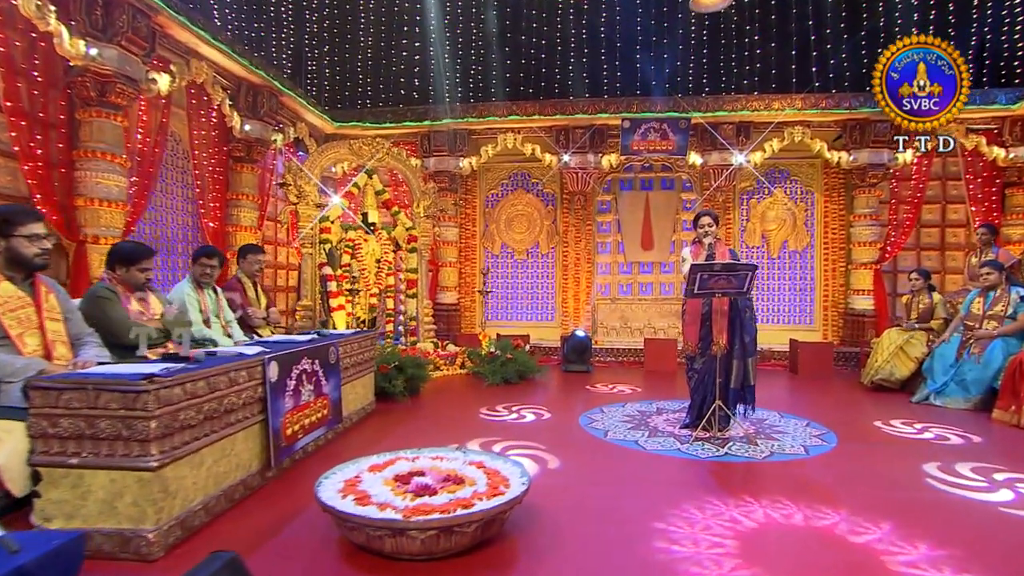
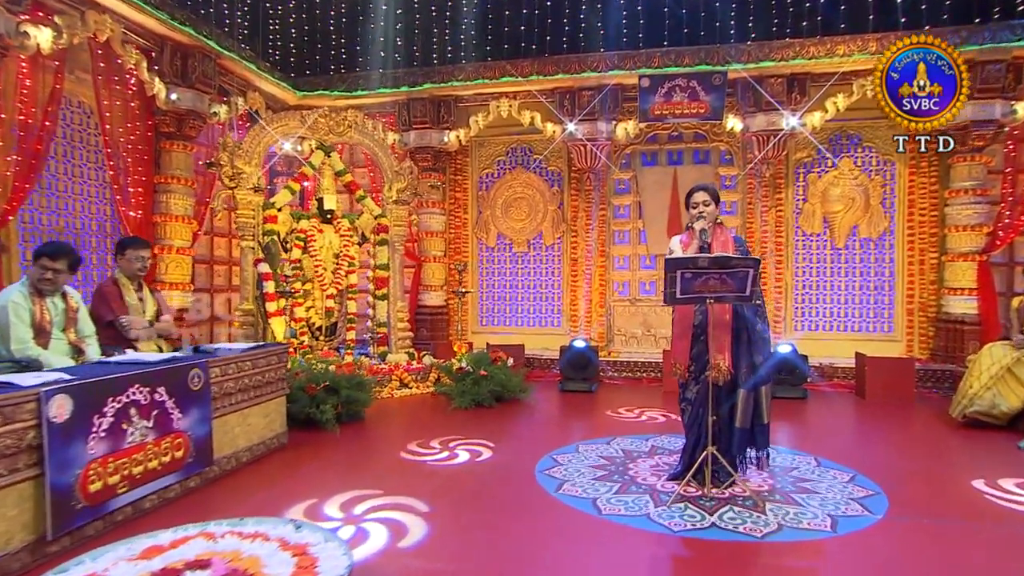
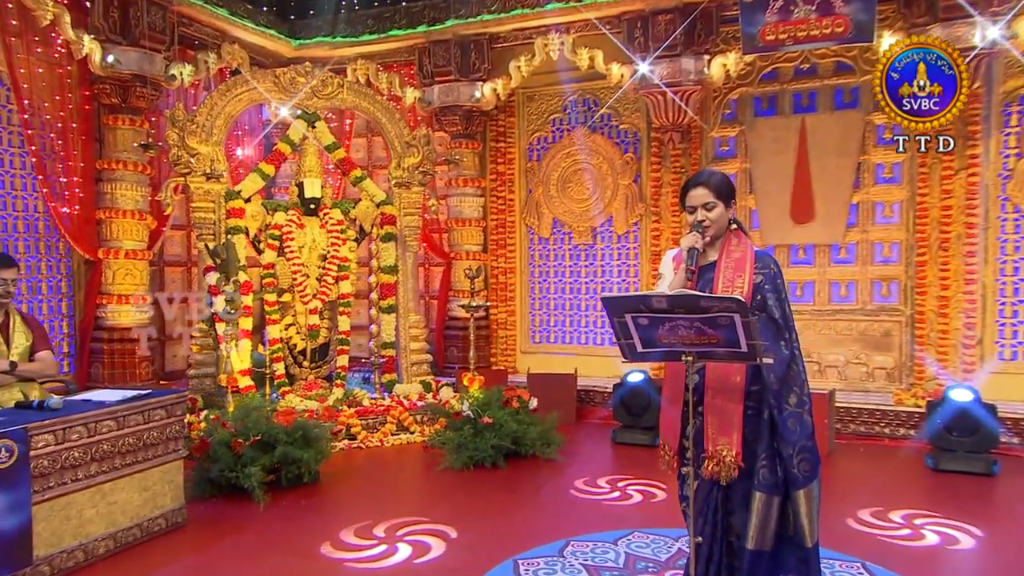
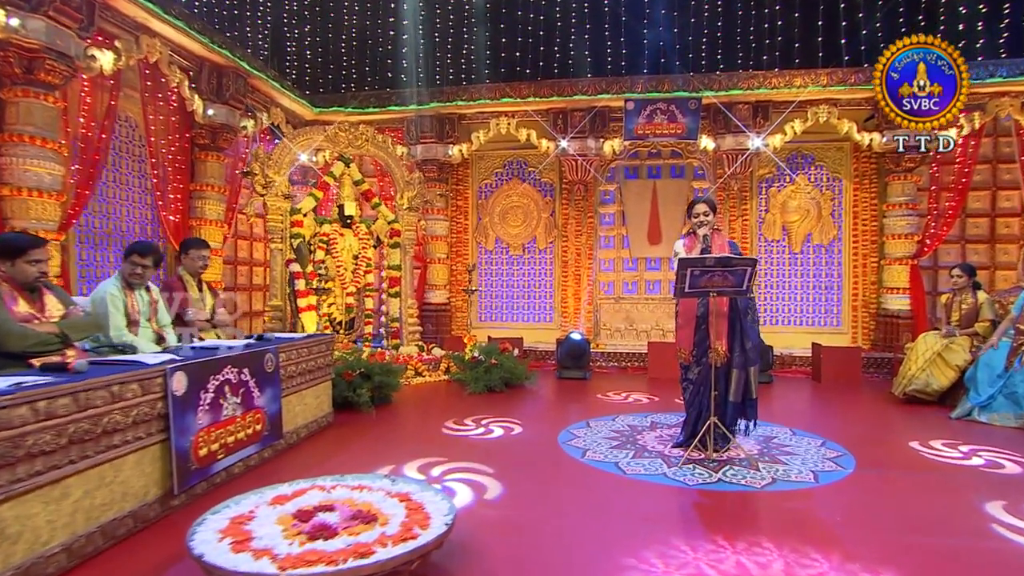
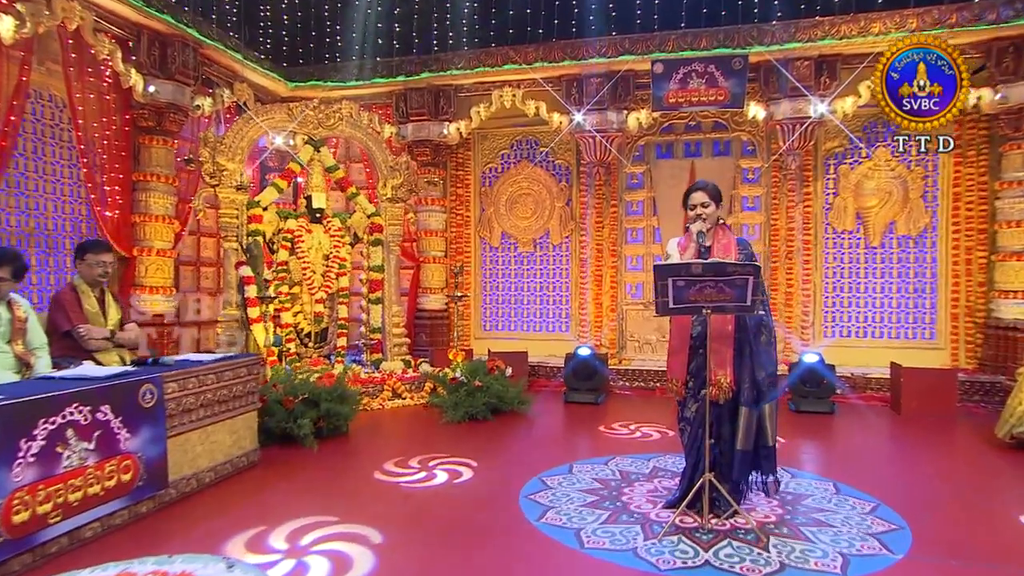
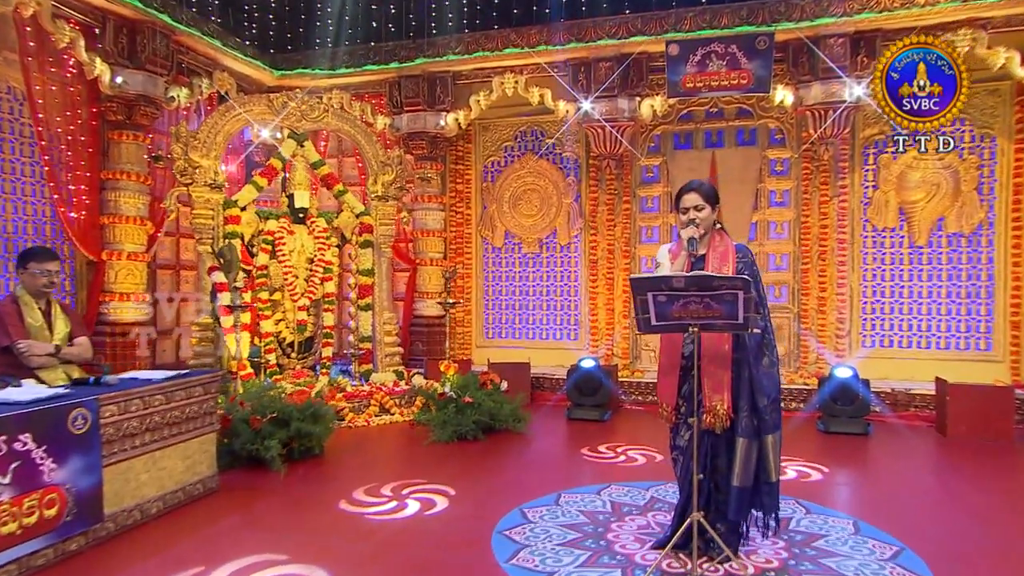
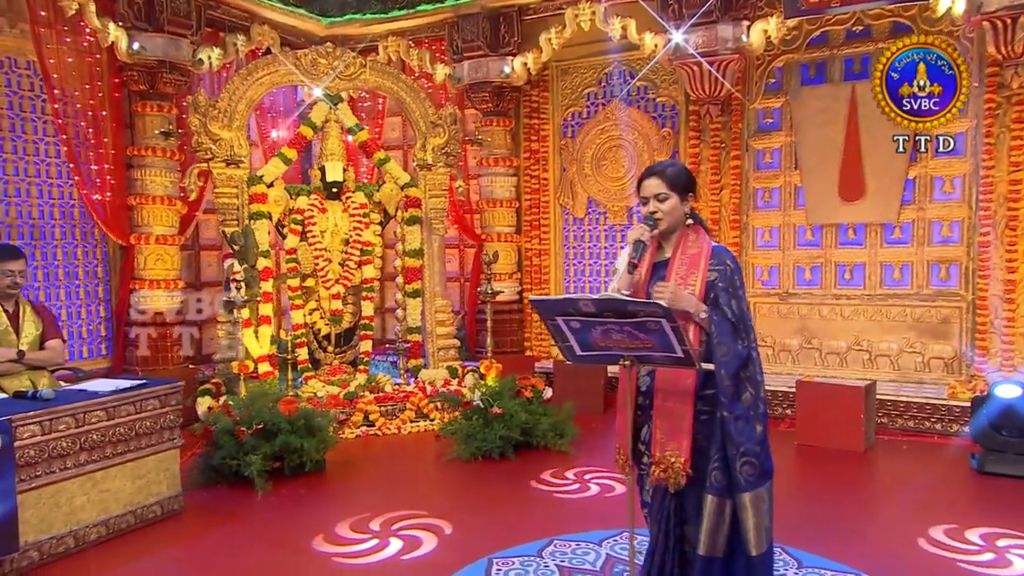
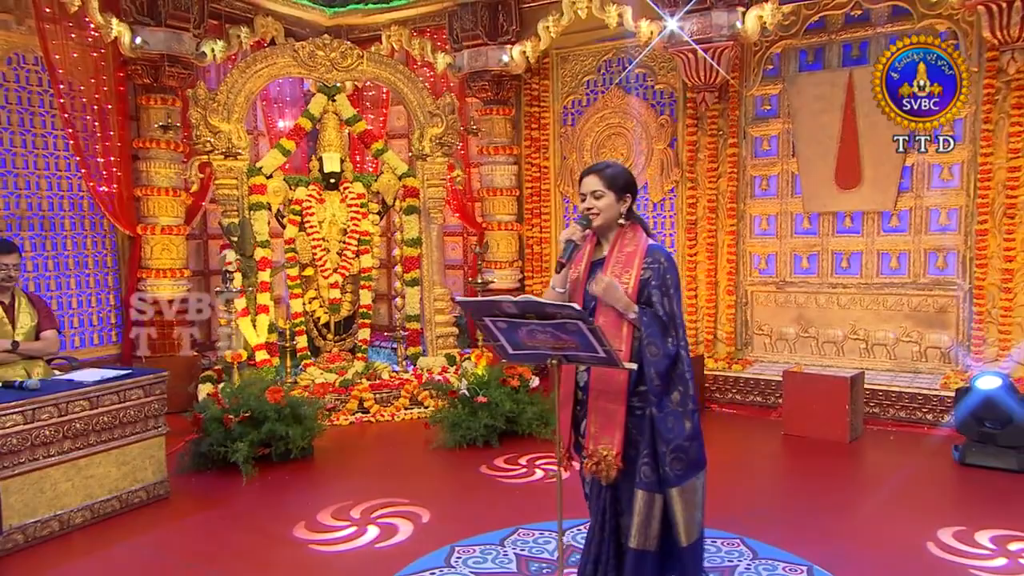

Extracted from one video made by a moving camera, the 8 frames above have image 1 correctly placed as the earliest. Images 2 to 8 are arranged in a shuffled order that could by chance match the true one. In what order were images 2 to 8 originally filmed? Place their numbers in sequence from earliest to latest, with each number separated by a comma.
4, 2, 5, 6, 3, 7, 8
